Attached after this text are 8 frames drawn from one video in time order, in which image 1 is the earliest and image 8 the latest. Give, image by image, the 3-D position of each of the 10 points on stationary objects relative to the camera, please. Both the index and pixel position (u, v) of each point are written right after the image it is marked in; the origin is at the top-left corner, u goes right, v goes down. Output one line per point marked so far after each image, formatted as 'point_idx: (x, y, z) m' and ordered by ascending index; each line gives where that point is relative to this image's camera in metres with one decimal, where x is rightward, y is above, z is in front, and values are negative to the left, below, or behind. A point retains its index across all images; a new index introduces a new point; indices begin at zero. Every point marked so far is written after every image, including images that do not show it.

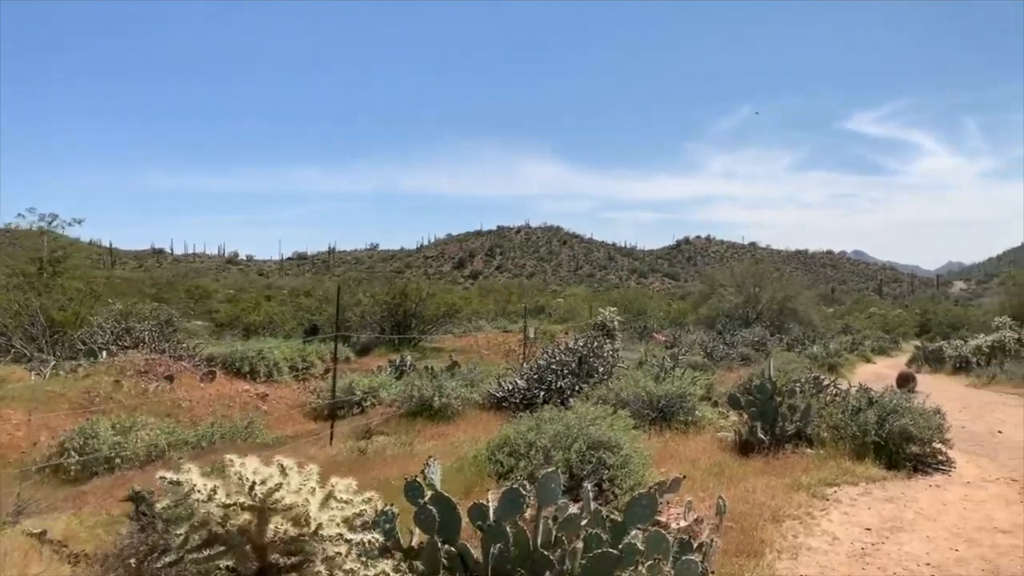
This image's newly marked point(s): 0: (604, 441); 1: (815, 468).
0: (+0.9, -1.4, +7.5) m
1: (+3.3, -2.0, +8.8) m
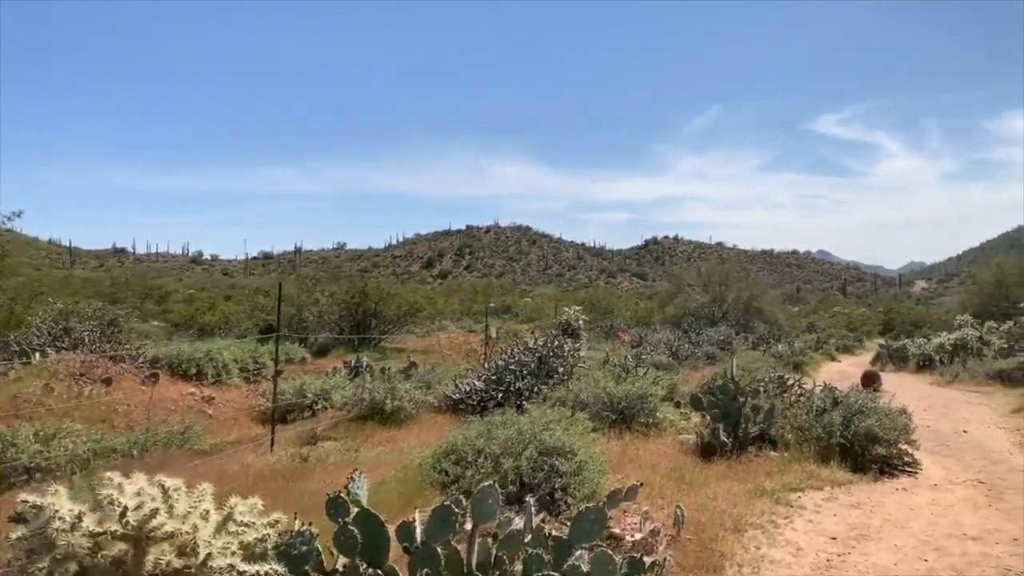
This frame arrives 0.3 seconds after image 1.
0: (+0.4, -1.4, +7.0) m
1: (+2.8, -1.9, +8.4) m
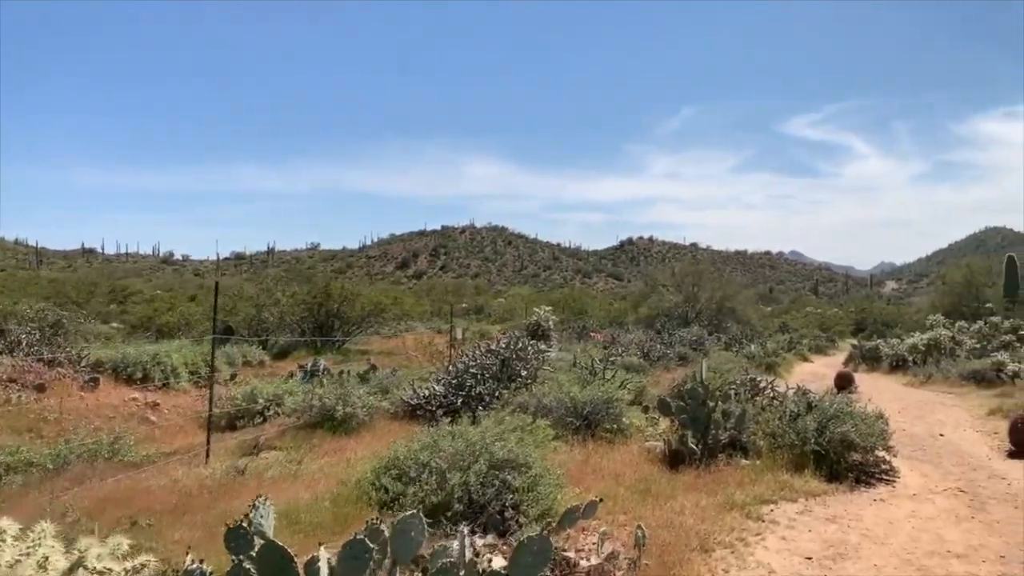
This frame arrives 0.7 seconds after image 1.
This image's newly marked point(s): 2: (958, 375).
0: (0.0, -1.4, +6.4) m
1: (+2.3, -1.9, +7.9) m
2: (+10.6, -2.1, +19.1) m
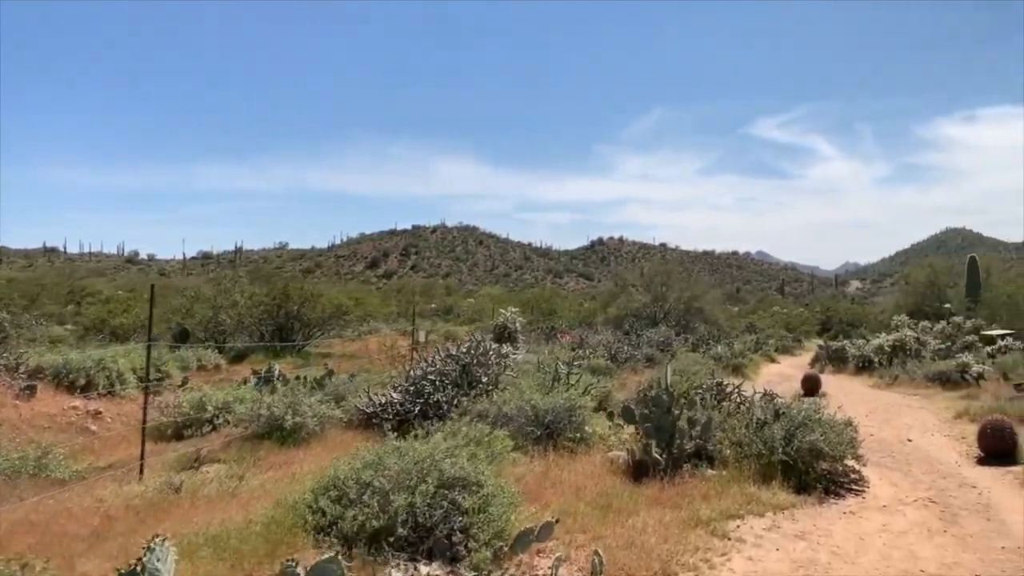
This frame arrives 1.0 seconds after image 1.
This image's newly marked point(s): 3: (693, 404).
0: (-0.4, -1.4, +6.0) m
1: (+1.9, -2.0, +7.6) m
2: (+9.8, -2.1, +19.1) m
3: (+2.2, -1.4, +9.6) m
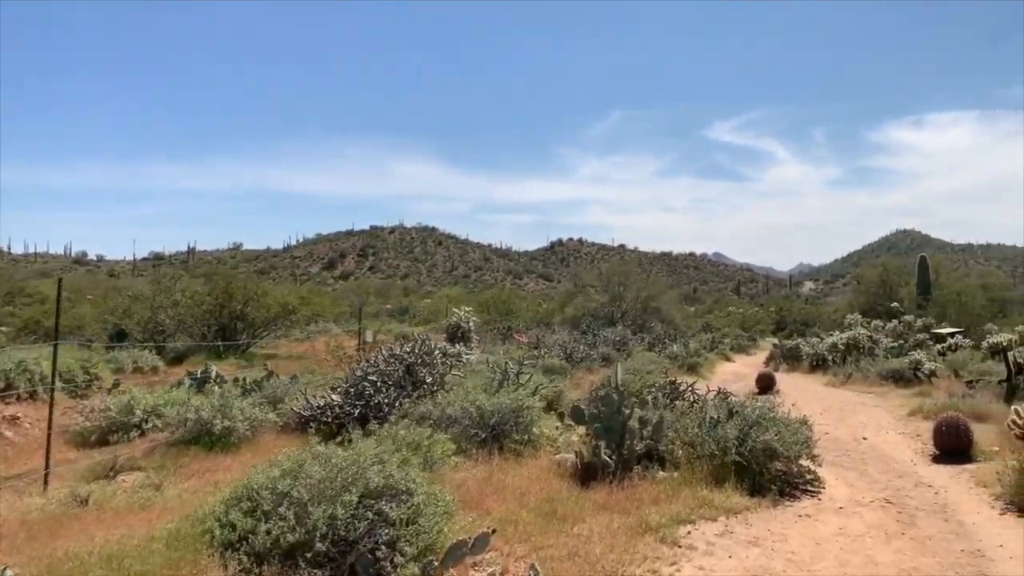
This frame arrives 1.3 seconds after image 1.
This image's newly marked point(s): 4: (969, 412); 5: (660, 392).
0: (-0.9, -1.3, +5.5) m
1: (+1.4, -1.9, +7.2) m
2: (+8.7, -2.0, +19.1) m
3: (+1.5, -1.3, +9.2) m
4: (+7.3, -2.0, +12.9) m
5: (+2.1, -1.5, +11.4) m
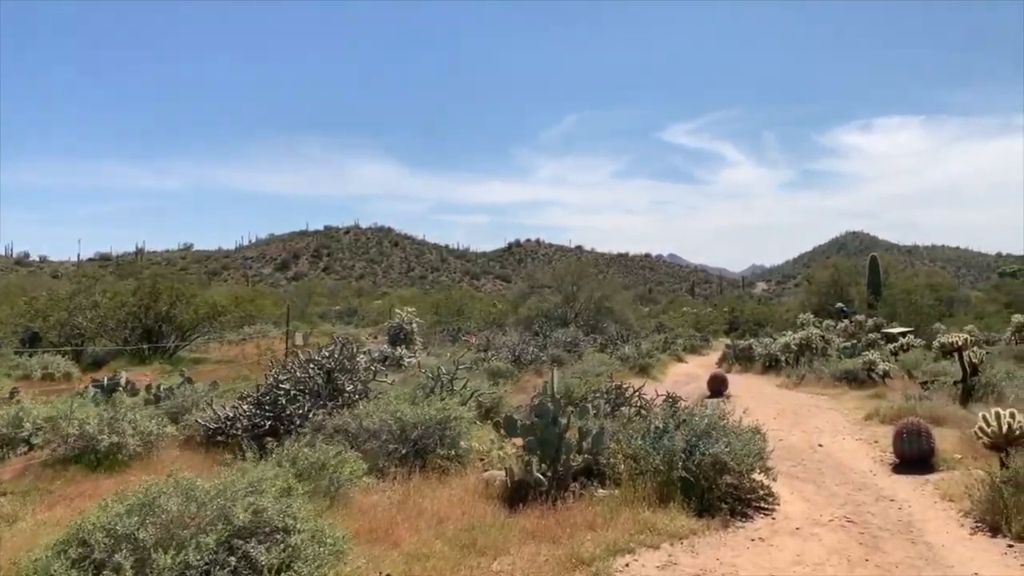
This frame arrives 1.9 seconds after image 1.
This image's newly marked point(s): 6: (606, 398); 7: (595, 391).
0: (-1.4, -1.3, +4.5) m
1: (+0.7, -1.9, +6.3) m
2: (+7.4, -2.0, +18.6) m
3: (+0.8, -1.3, +8.3) m
4: (+6.4, -2.0, +12.3) m
5: (+1.2, -1.5, +10.6) m
6: (+1.3, -1.5, +10.8) m
7: (+1.1, -1.4, +11.2) m
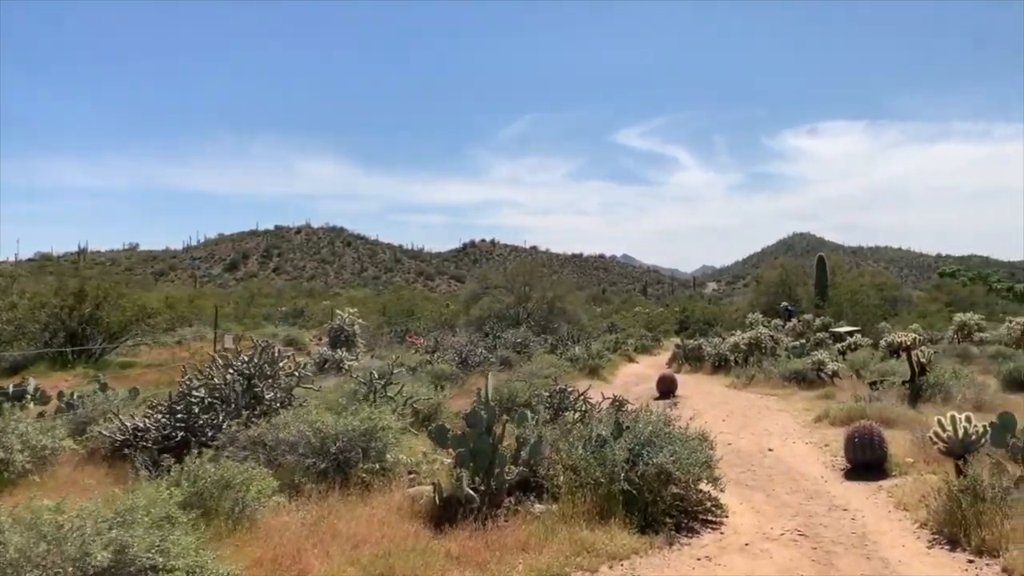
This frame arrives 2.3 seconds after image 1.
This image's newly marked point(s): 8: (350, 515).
0: (-1.9, -1.3, +3.8) m
1: (+0.2, -1.8, +5.8) m
2: (+6.1, -2.0, +18.4) m
3: (+0.1, -1.3, +7.8) m
4: (+5.5, -1.9, +12.1) m
5: (+0.4, -1.5, +10.1) m
6: (+0.5, -1.5, +10.3) m
7: (+0.3, -1.4, +10.7) m
8: (-1.3, -1.8, +6.3) m
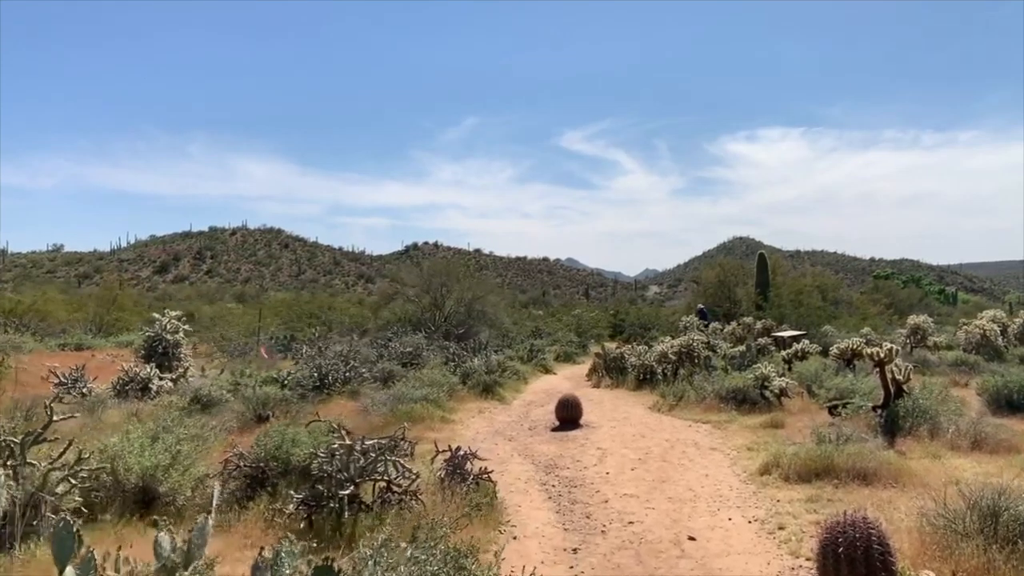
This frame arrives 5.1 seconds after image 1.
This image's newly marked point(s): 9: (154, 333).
0: (-3.3, -1.2, -0.5) m
1: (-1.4, -1.7, +1.5) m
2: (+3.7, -1.9, +14.5) m
3: (-1.6, -1.2, +3.6) m
4: (+3.4, -1.8, +8.2) m
5: (-1.4, -1.4, +5.9) m
6: (-1.4, -1.4, +6.1) m
7: (-1.6, -1.3, +6.4) m
8: (-2.9, -1.7, +2.0) m
9: (-7.0, -0.8, +16.2) m
